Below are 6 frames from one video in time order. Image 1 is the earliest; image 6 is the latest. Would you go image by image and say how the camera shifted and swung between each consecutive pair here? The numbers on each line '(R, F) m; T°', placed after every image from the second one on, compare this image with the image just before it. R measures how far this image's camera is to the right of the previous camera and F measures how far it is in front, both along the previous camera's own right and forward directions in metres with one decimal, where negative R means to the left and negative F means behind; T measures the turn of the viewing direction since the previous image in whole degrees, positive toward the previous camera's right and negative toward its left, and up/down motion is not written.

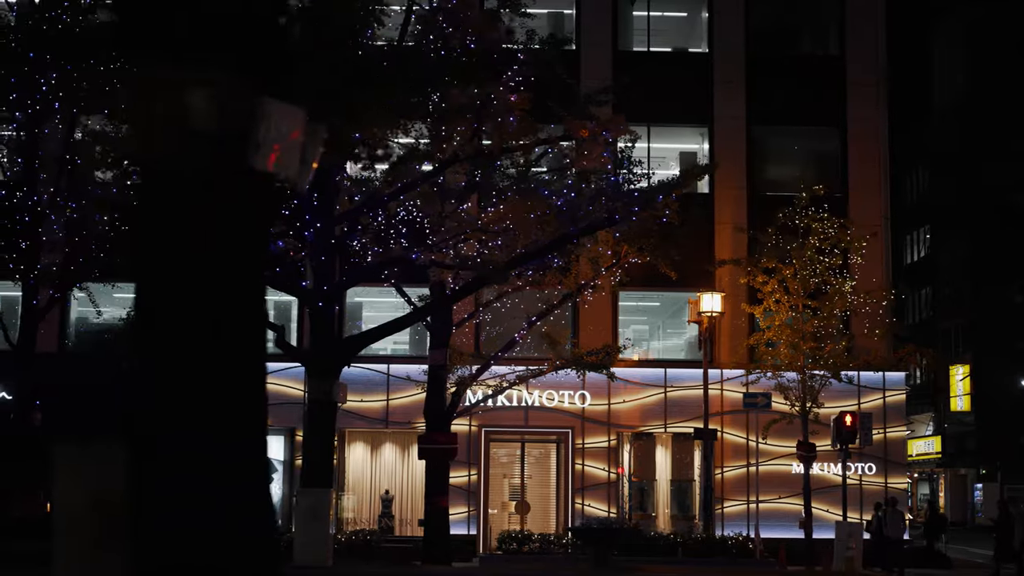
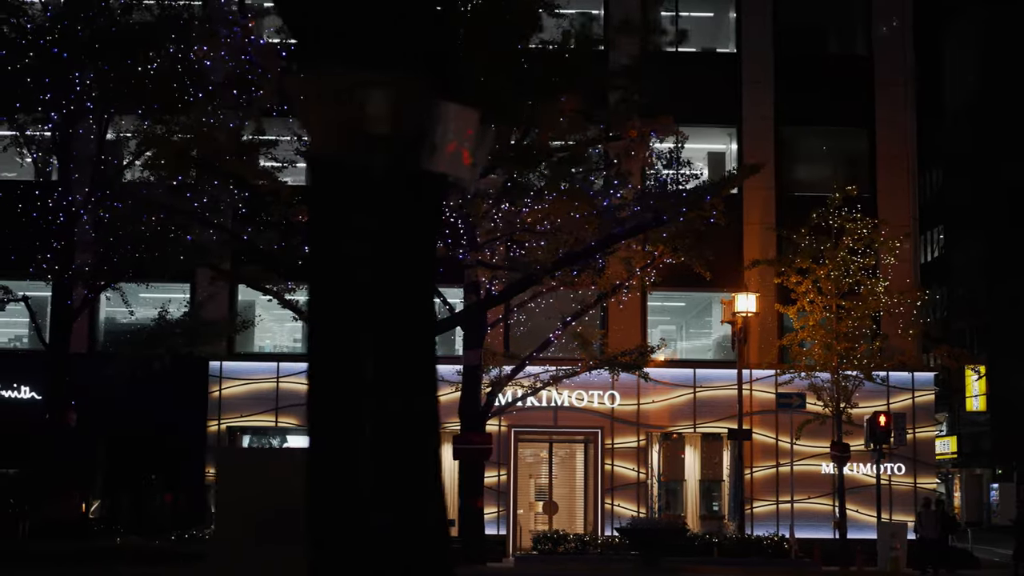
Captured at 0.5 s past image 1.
(-0.5, 0.0) m; 0°
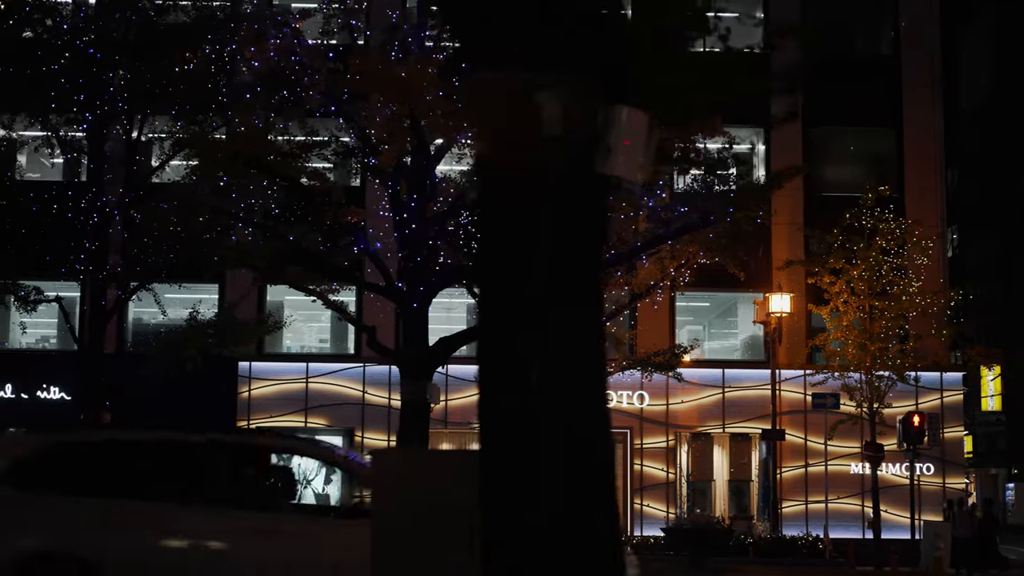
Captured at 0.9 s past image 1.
(-0.5, 0.0) m; 0°
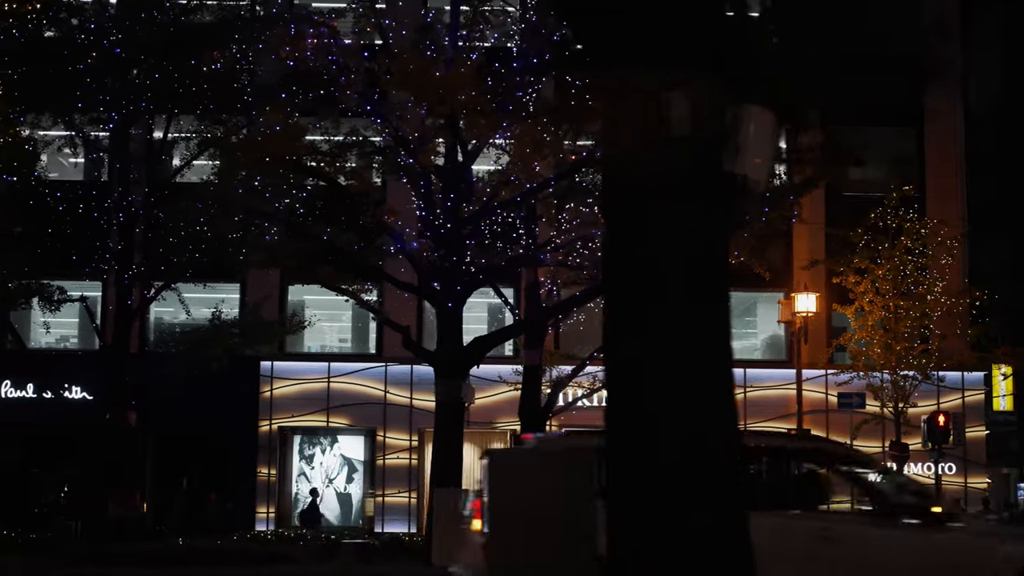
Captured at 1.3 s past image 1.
(-0.4, 0.0) m; 0°
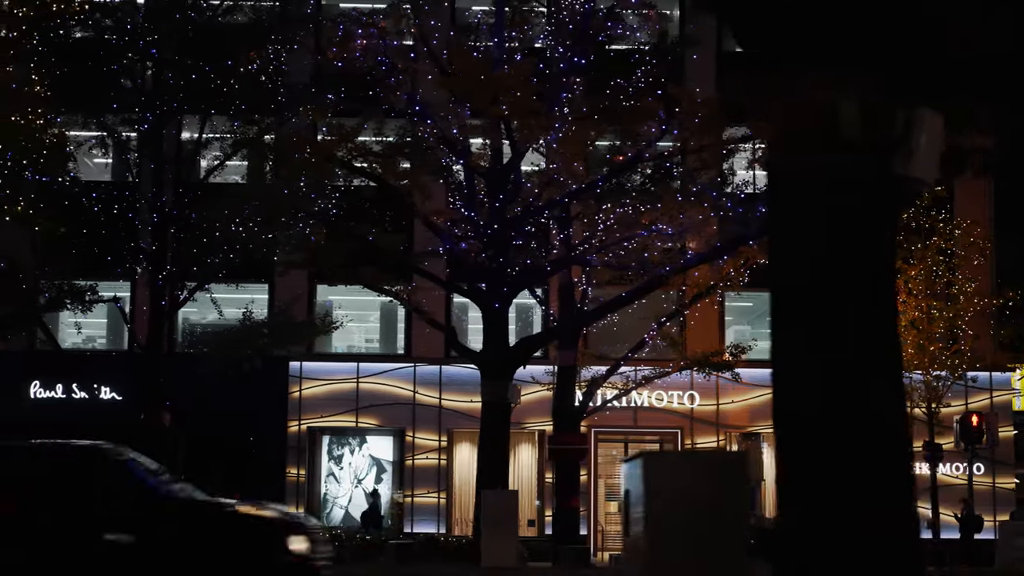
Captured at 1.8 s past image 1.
(-0.5, 0.0) m; 0°
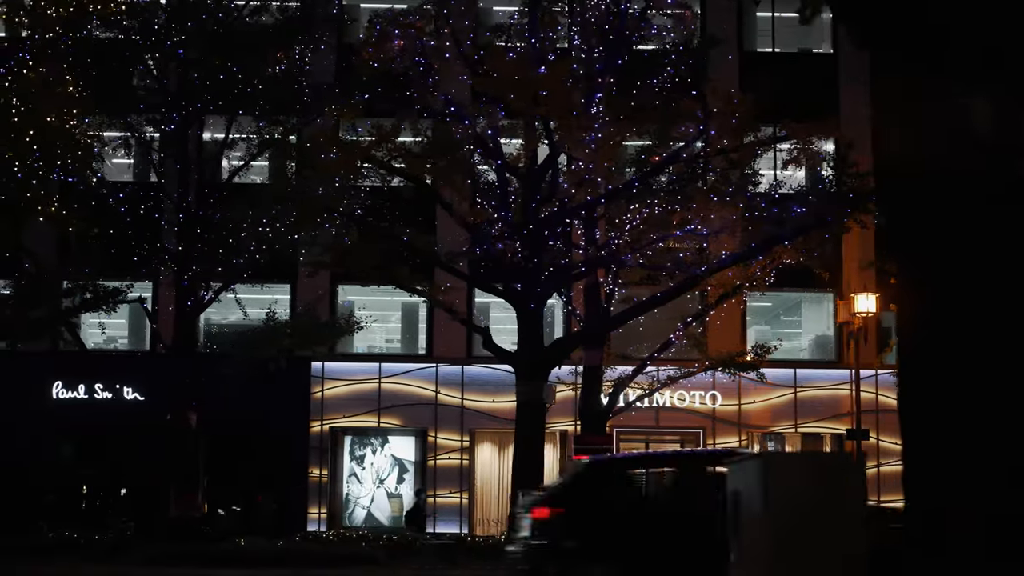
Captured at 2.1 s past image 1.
(-0.4, 0.0) m; 0°
